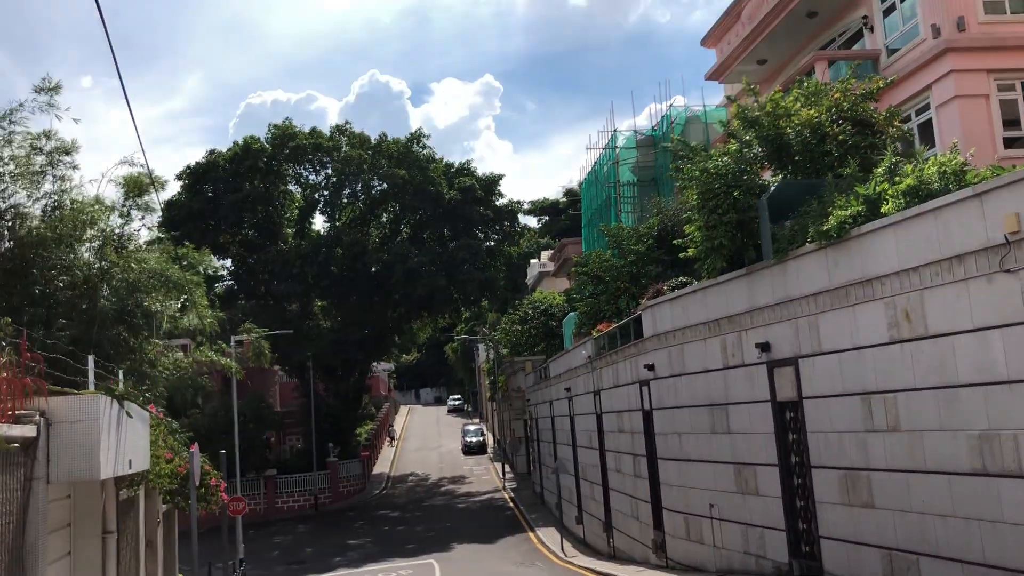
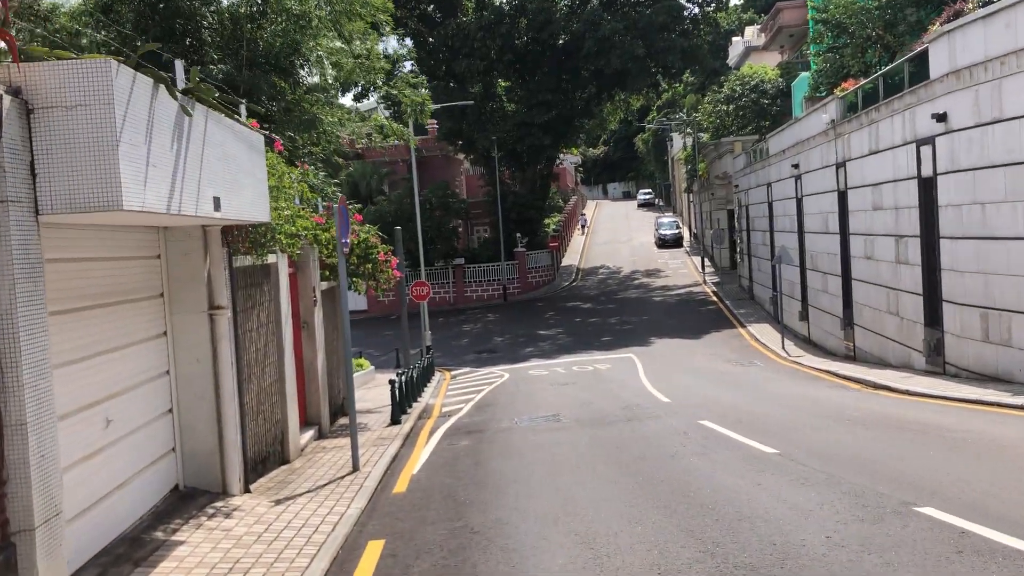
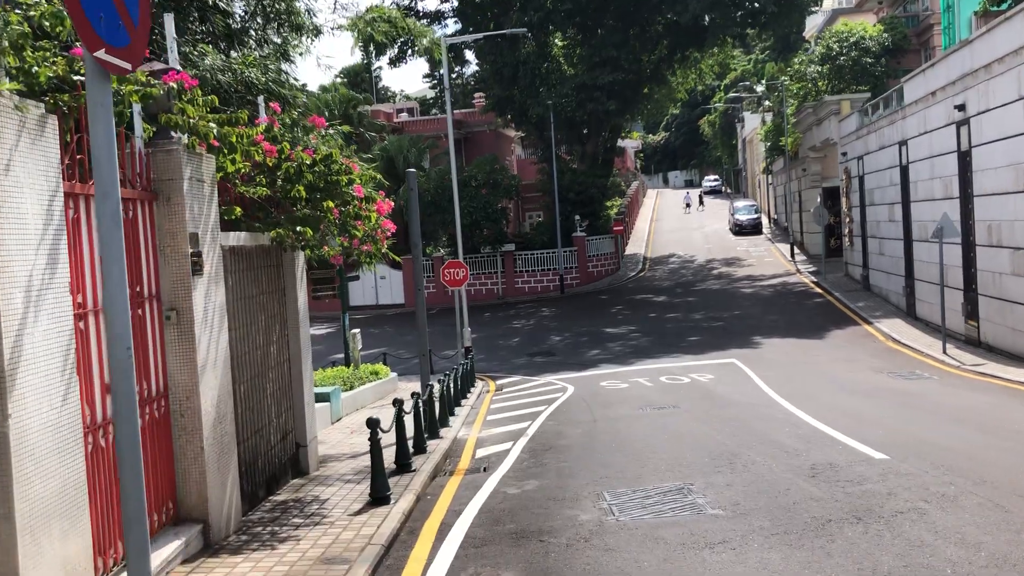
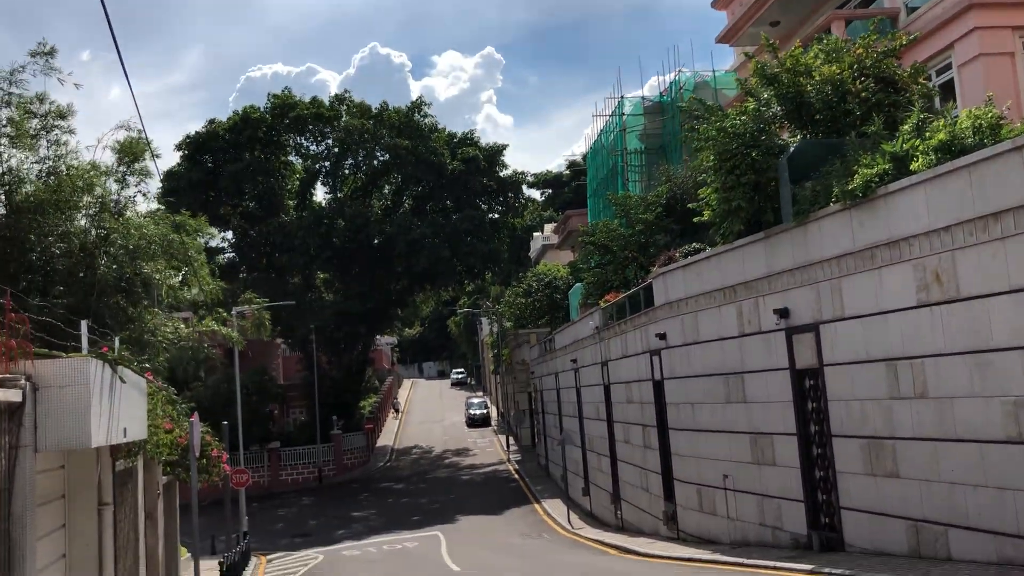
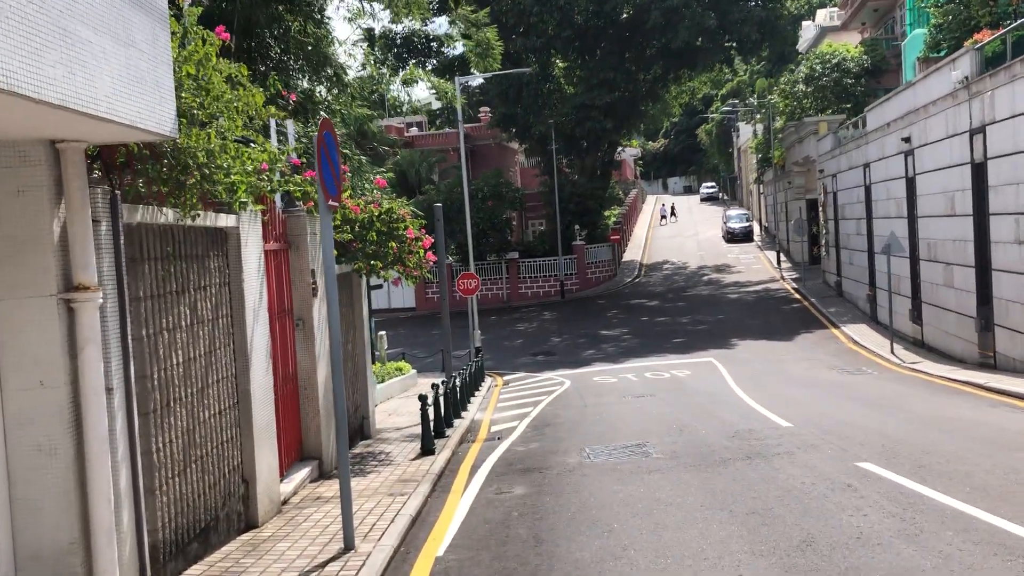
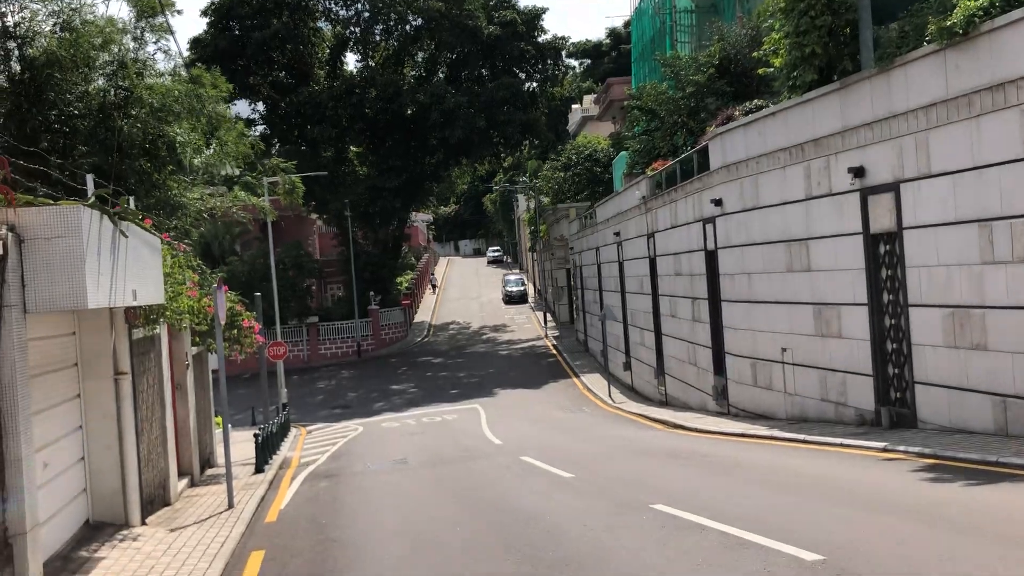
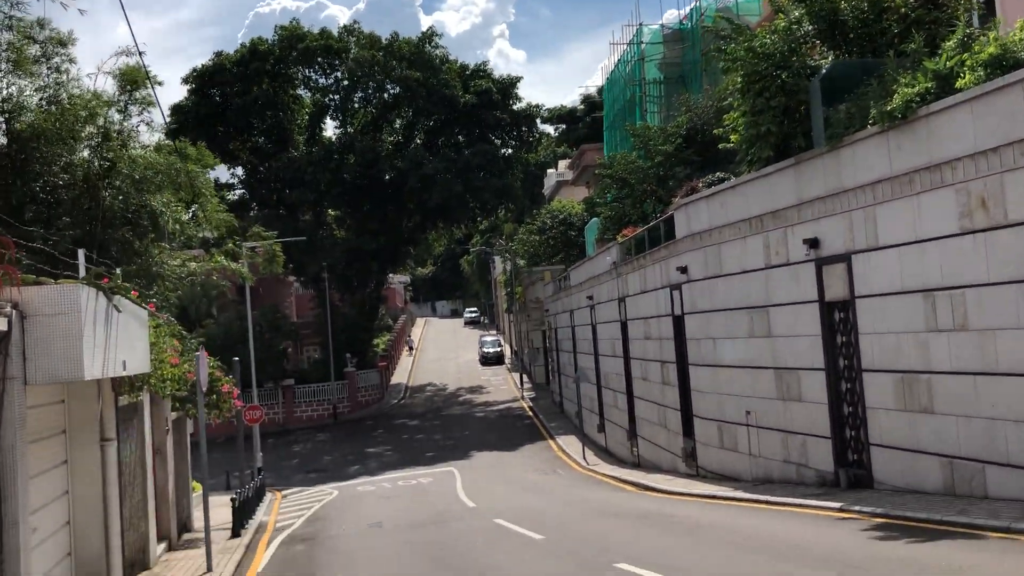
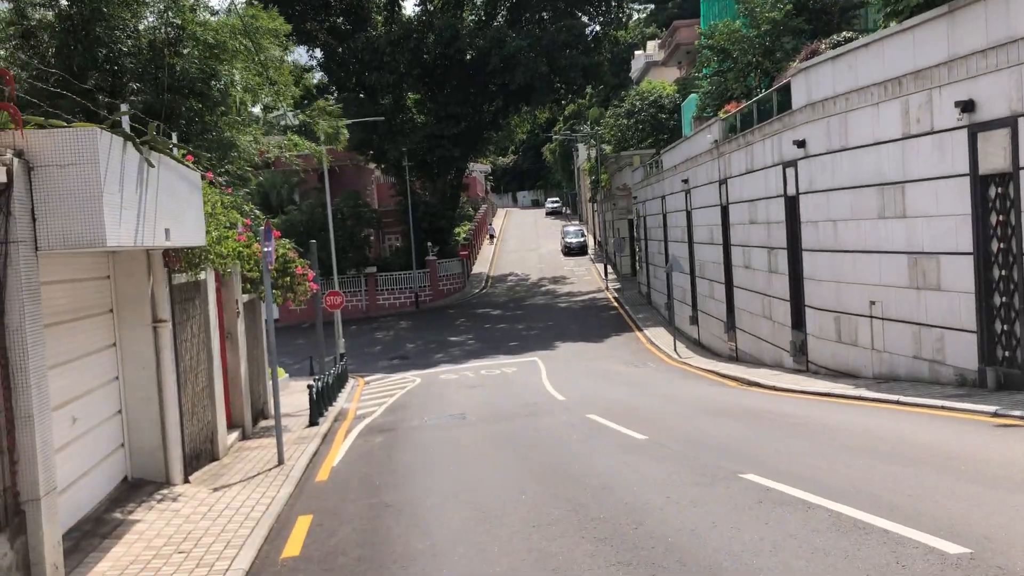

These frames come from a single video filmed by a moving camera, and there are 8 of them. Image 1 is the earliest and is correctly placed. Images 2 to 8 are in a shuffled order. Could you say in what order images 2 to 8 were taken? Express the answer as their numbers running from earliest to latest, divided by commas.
4, 7, 6, 8, 2, 5, 3
